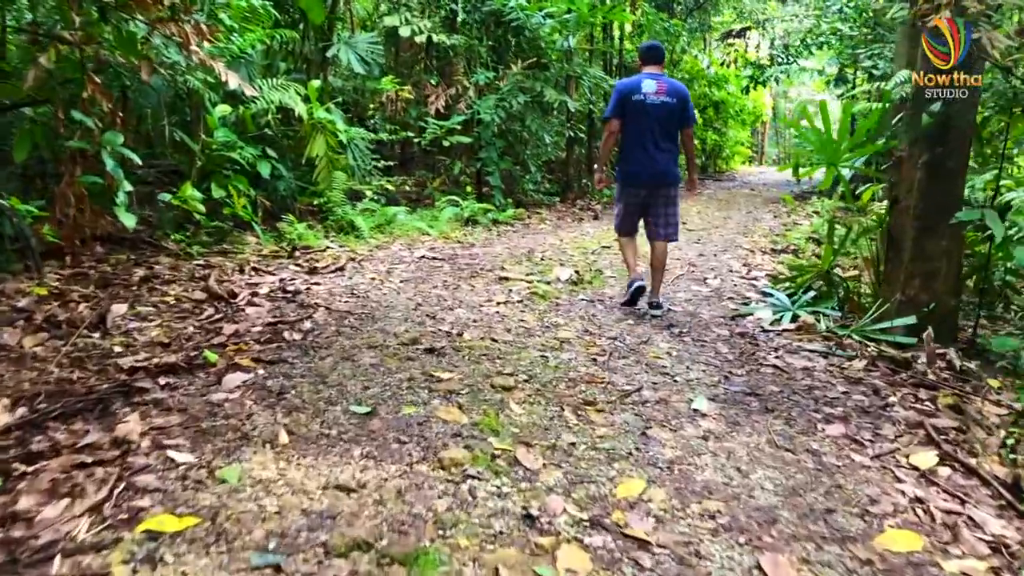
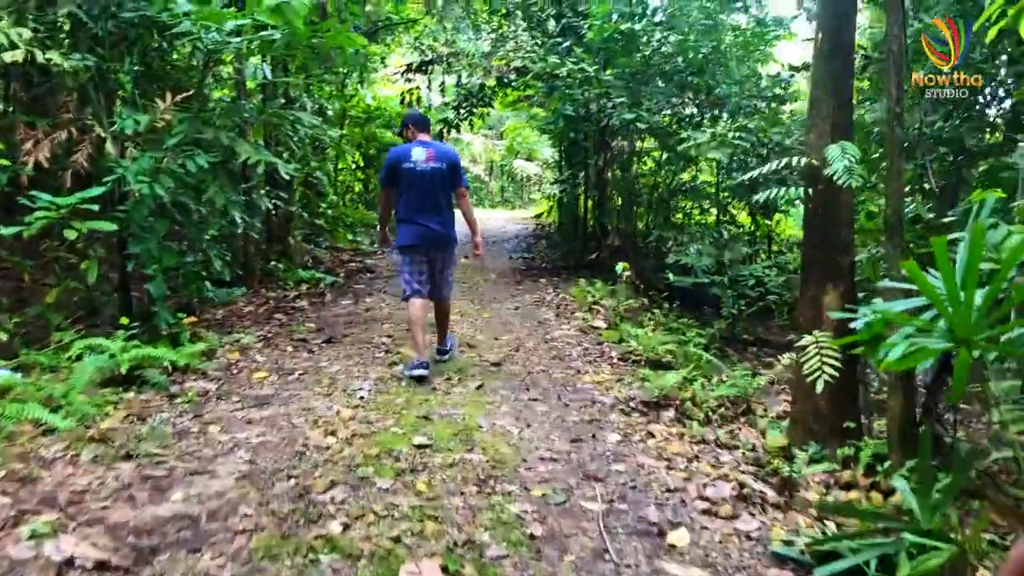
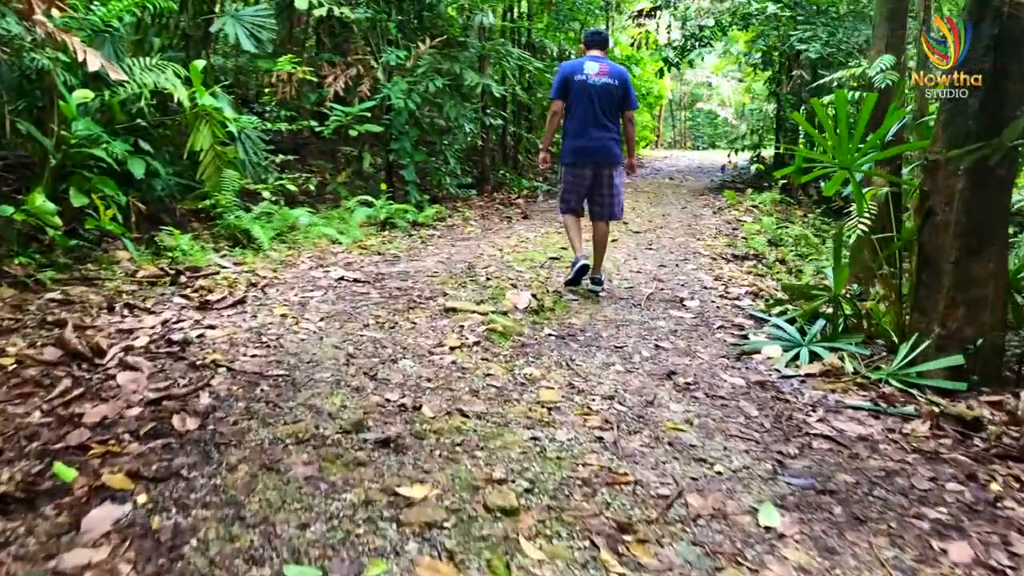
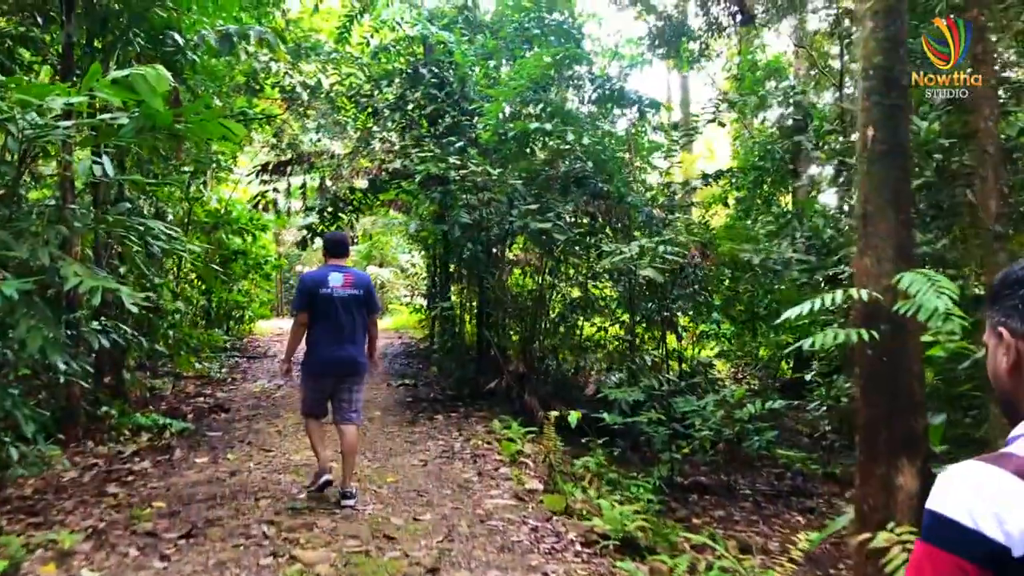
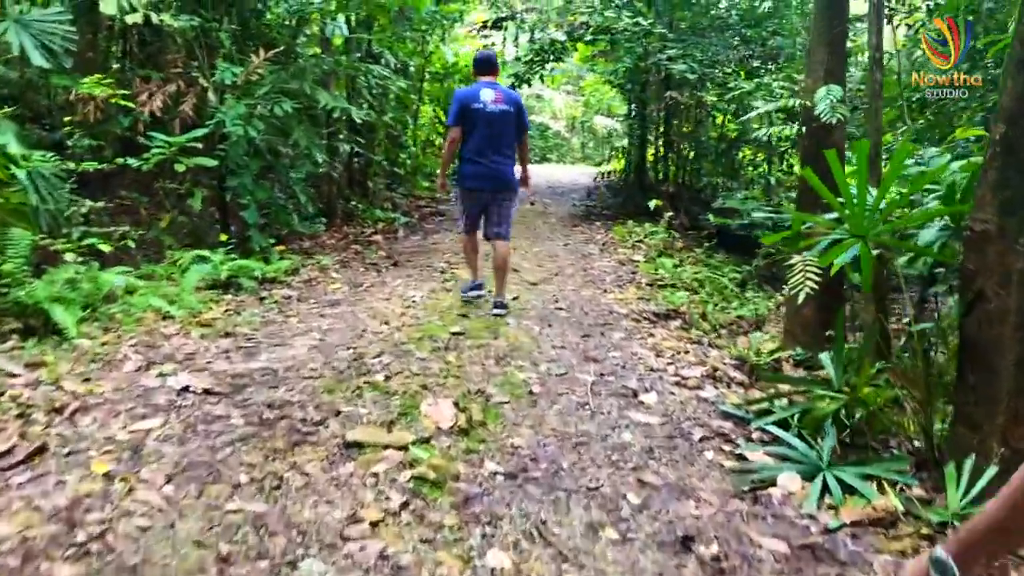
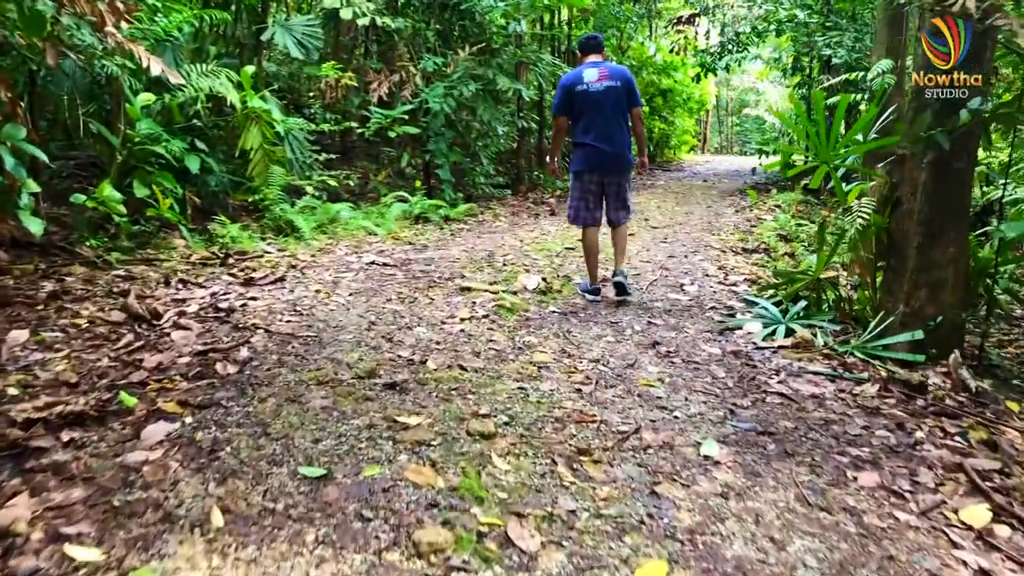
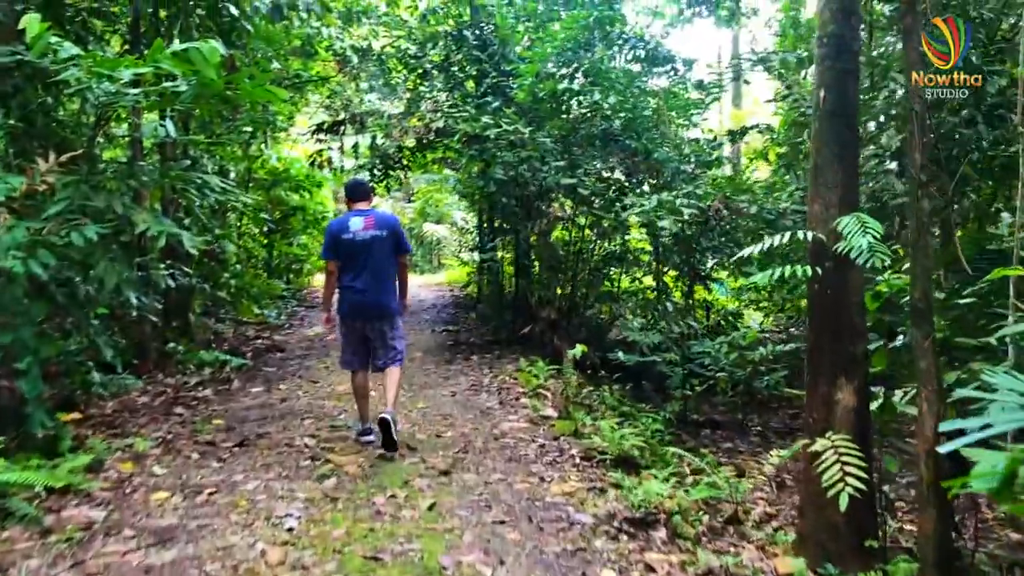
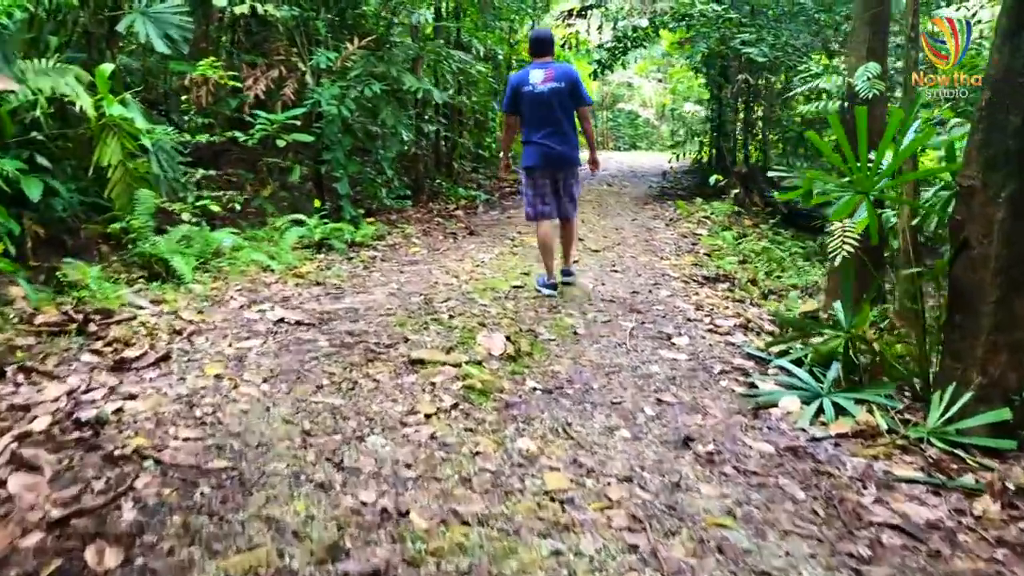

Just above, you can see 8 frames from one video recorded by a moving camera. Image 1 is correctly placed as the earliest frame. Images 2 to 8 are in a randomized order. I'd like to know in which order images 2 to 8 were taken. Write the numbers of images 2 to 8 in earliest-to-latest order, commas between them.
6, 3, 8, 5, 2, 7, 4
